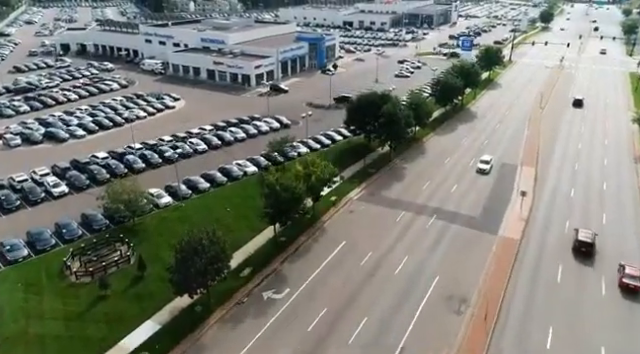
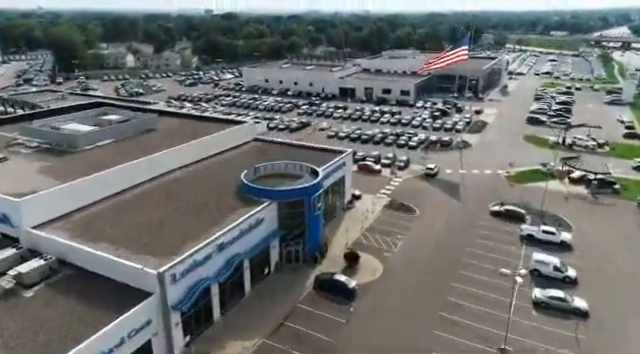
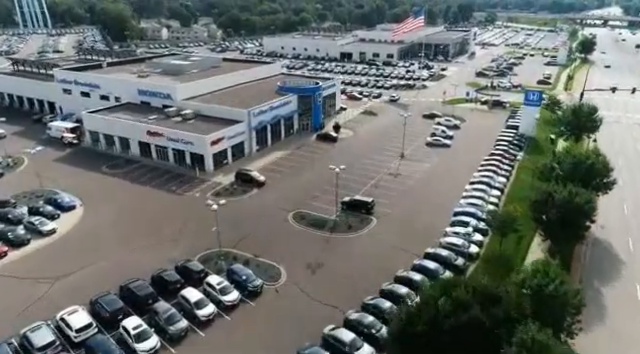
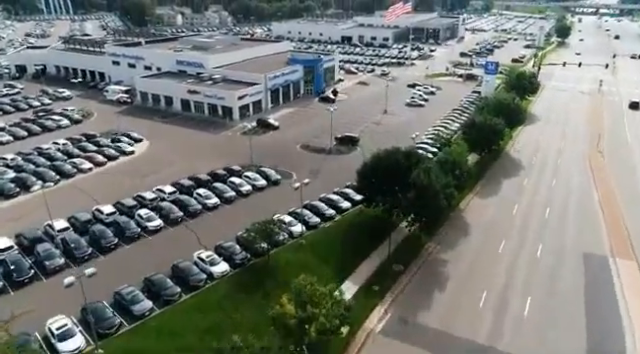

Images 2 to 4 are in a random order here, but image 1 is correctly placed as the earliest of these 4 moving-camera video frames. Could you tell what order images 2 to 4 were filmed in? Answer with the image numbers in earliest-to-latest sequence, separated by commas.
4, 3, 2
